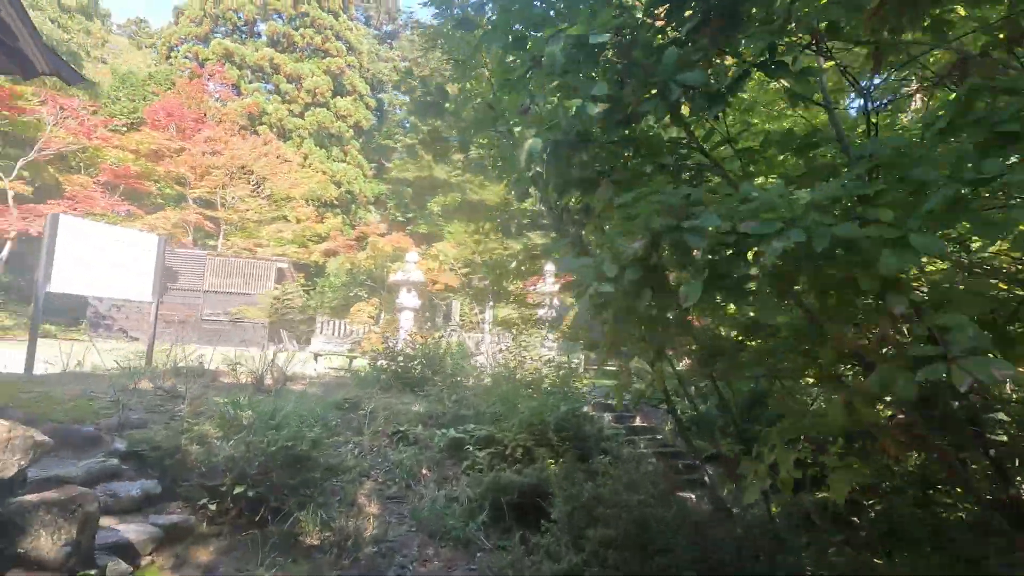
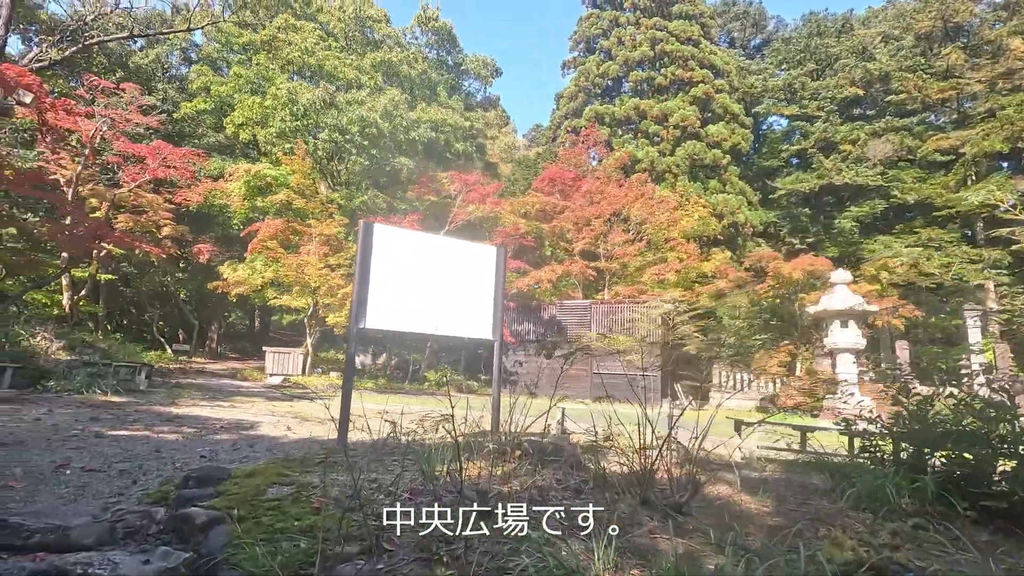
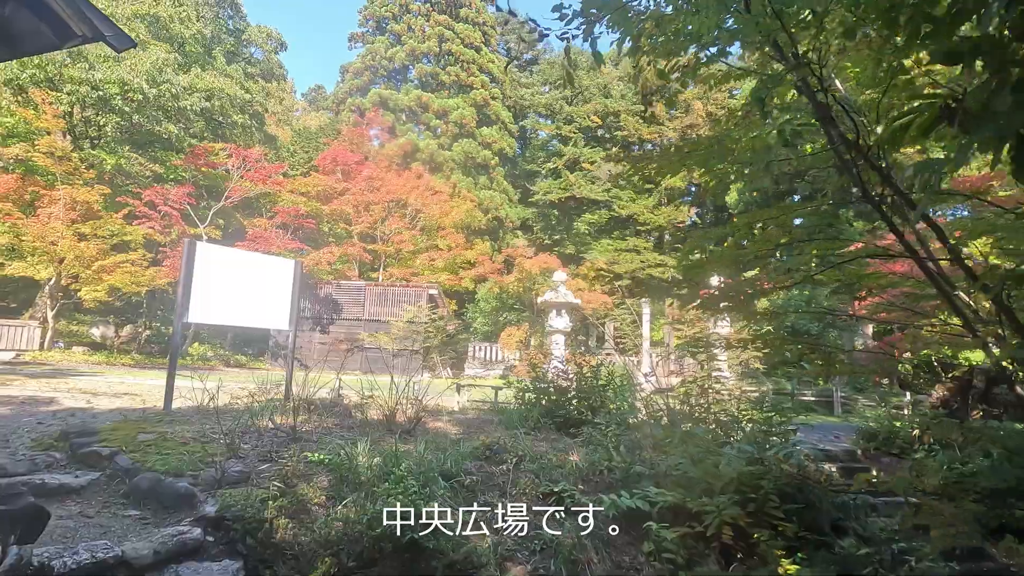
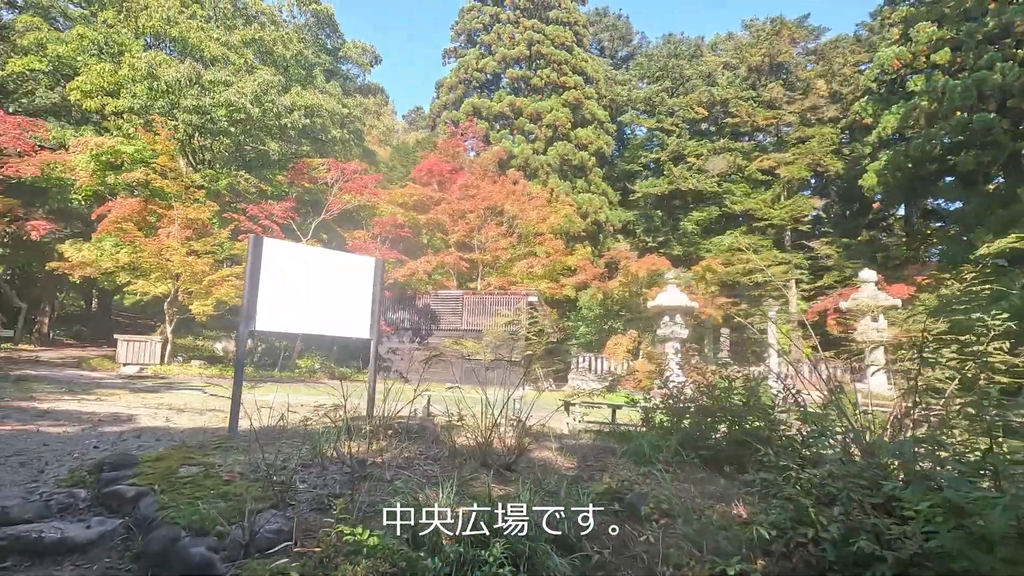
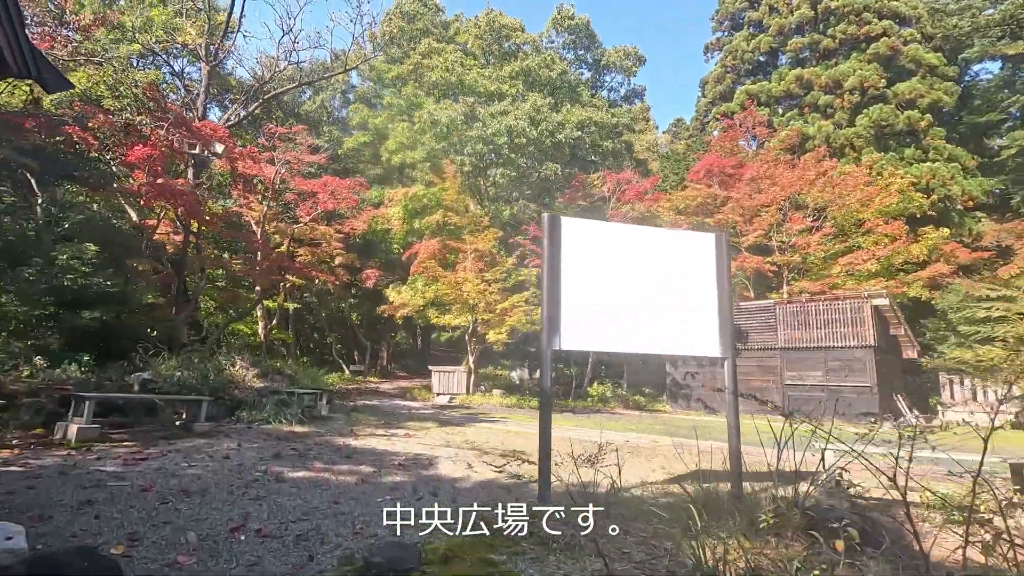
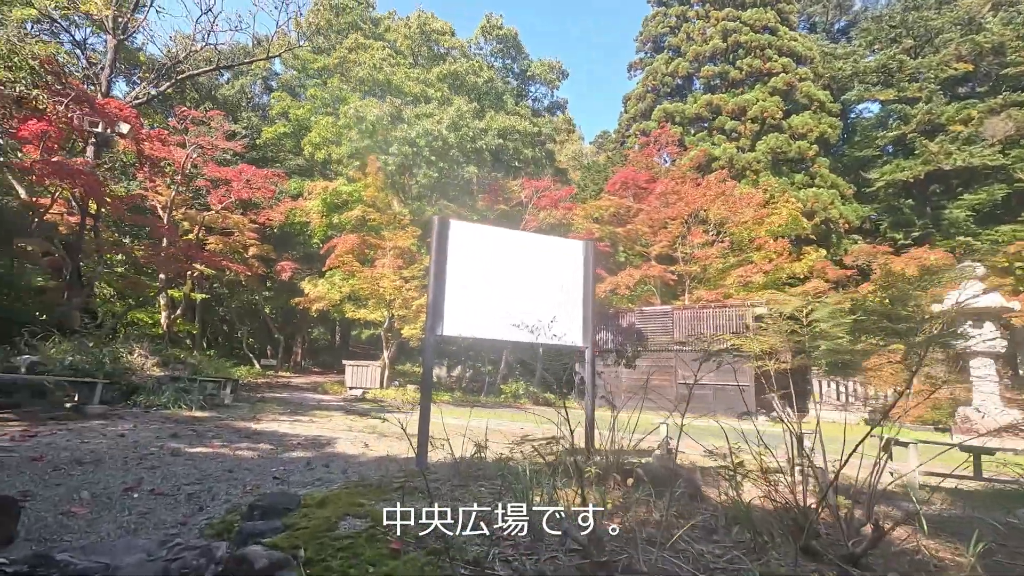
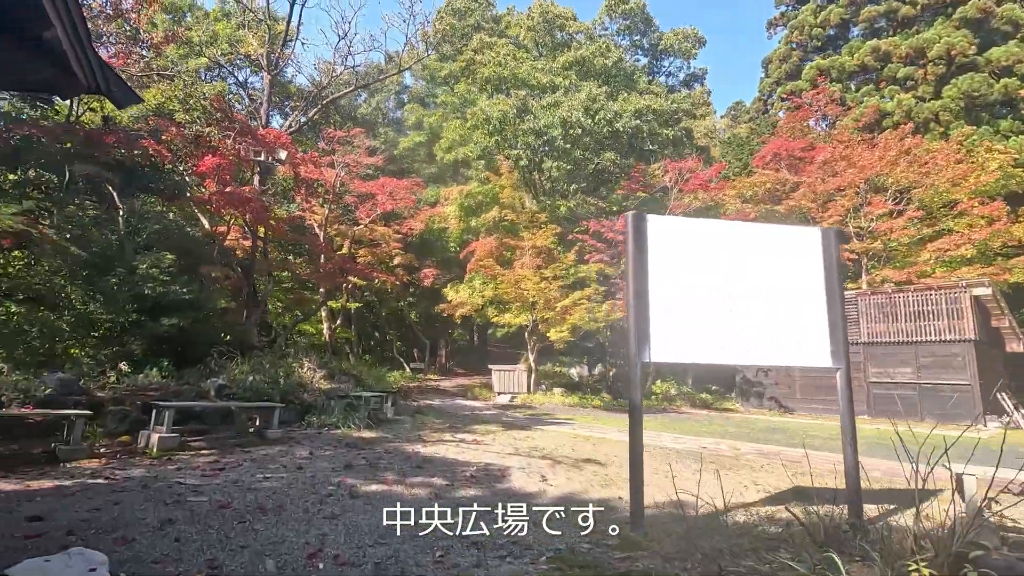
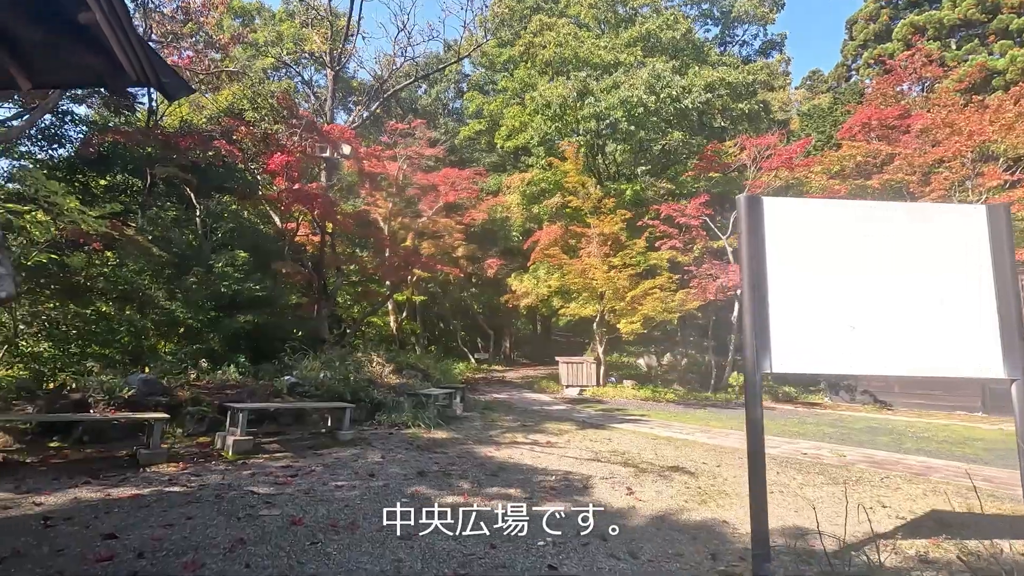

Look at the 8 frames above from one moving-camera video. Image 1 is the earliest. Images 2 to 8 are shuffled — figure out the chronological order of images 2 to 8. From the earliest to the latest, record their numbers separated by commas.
3, 4, 2, 6, 5, 7, 8
